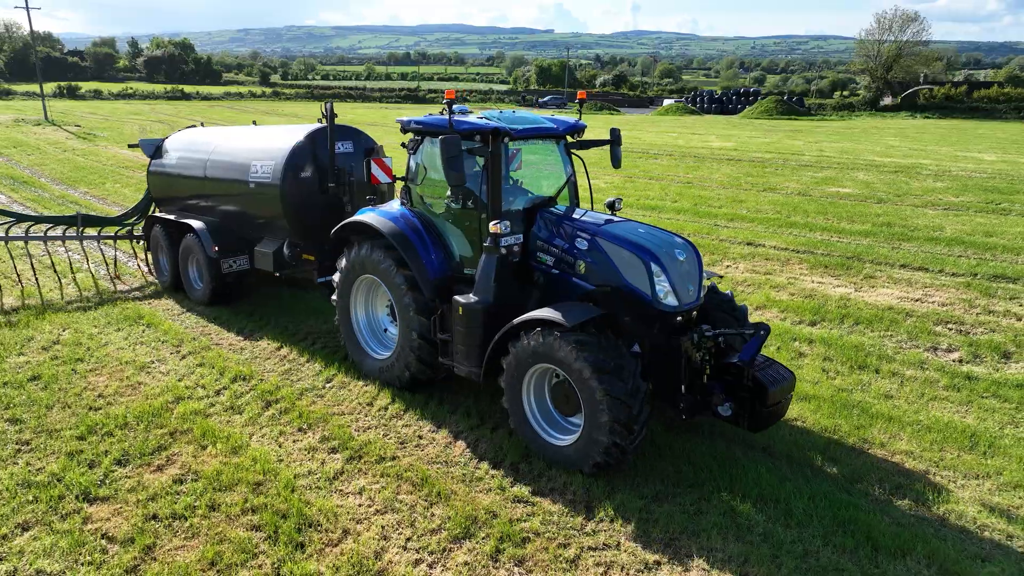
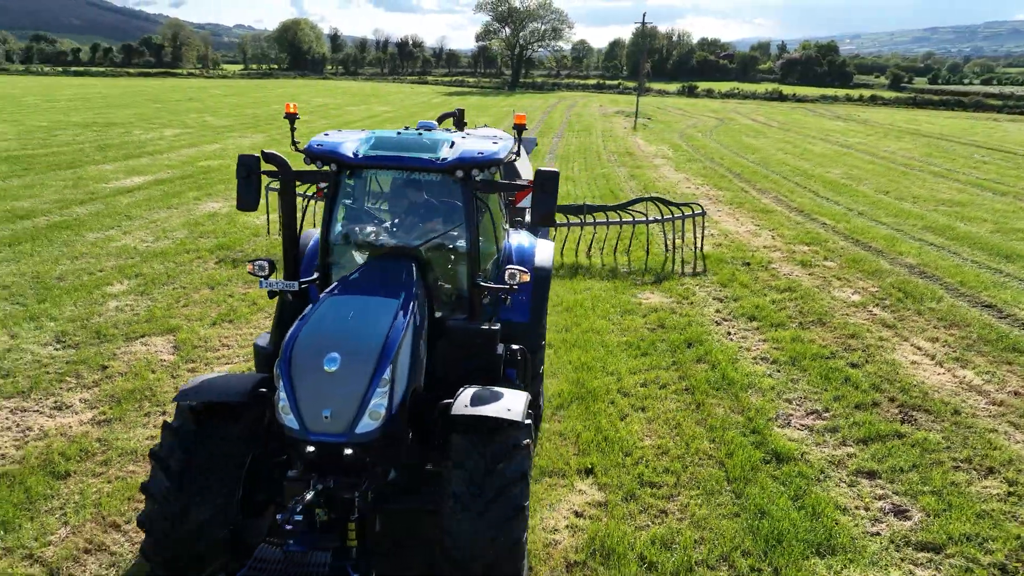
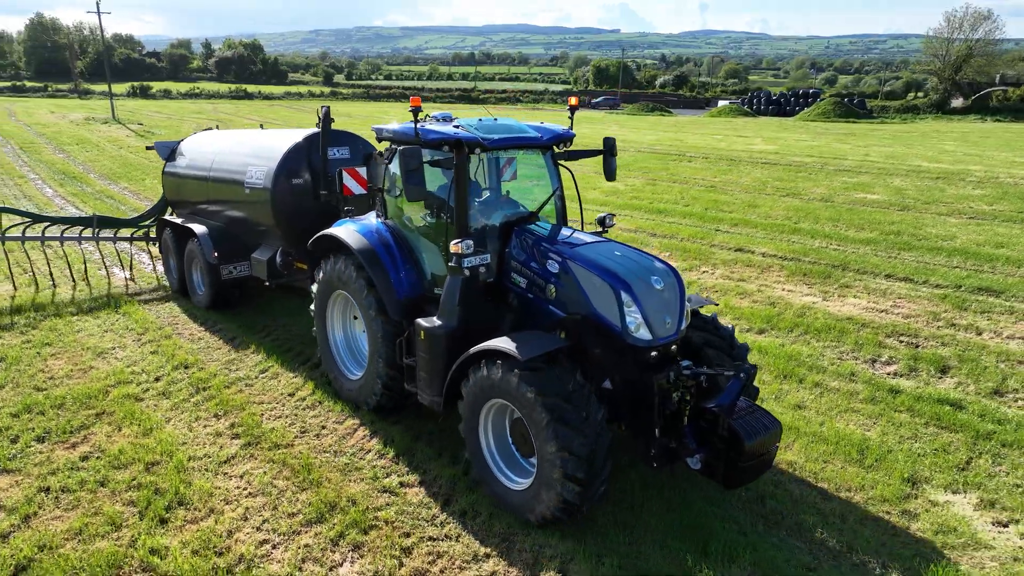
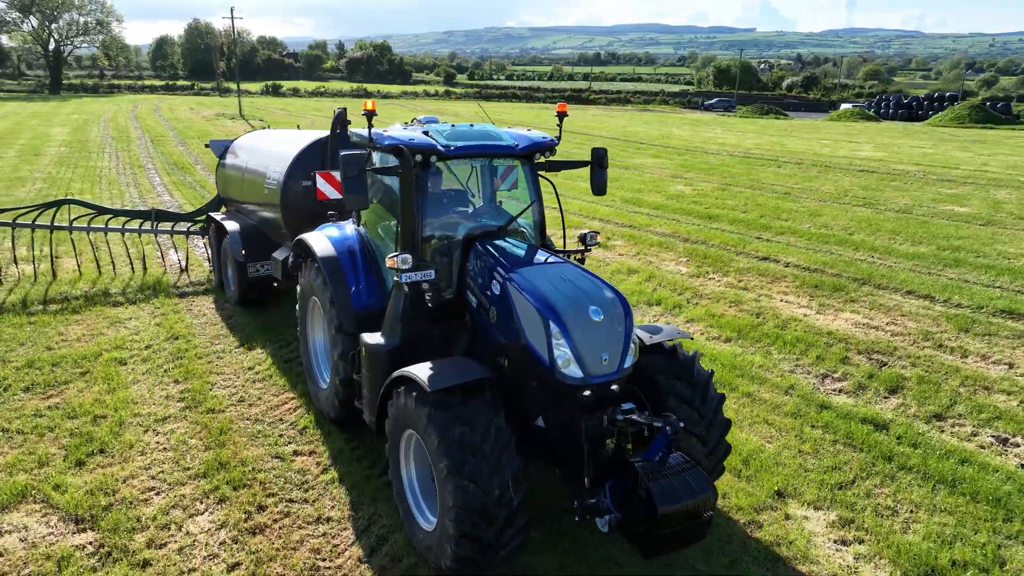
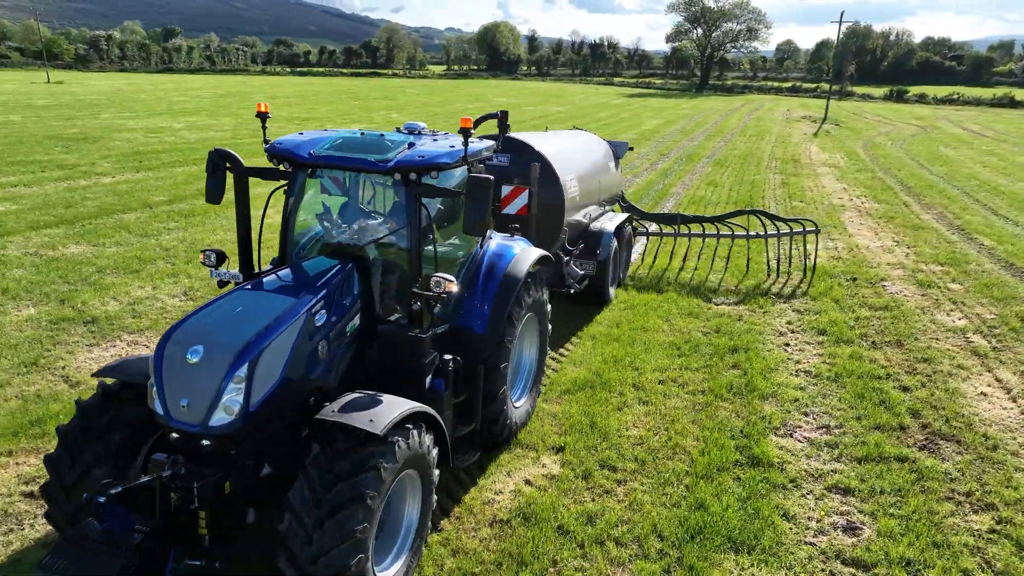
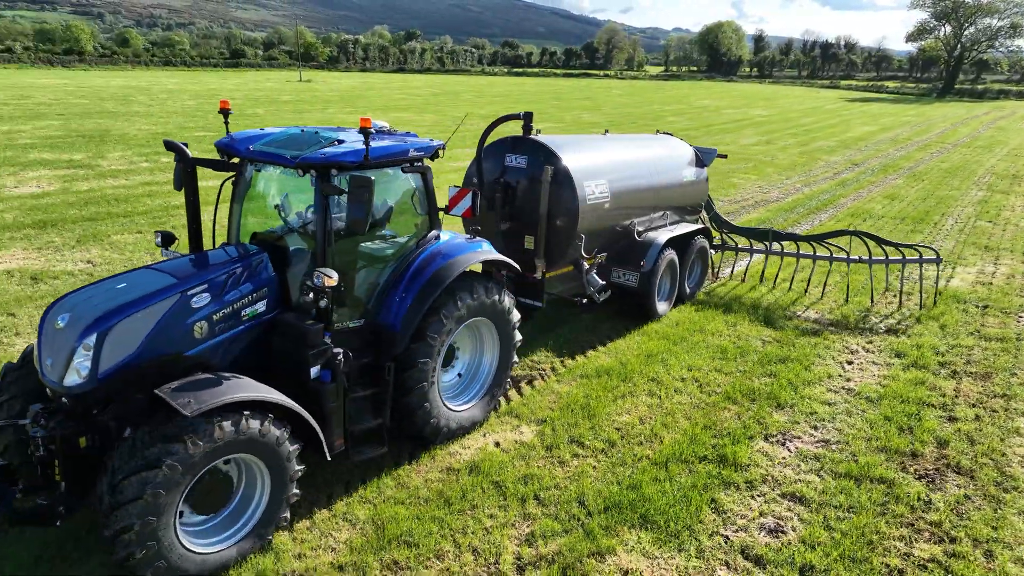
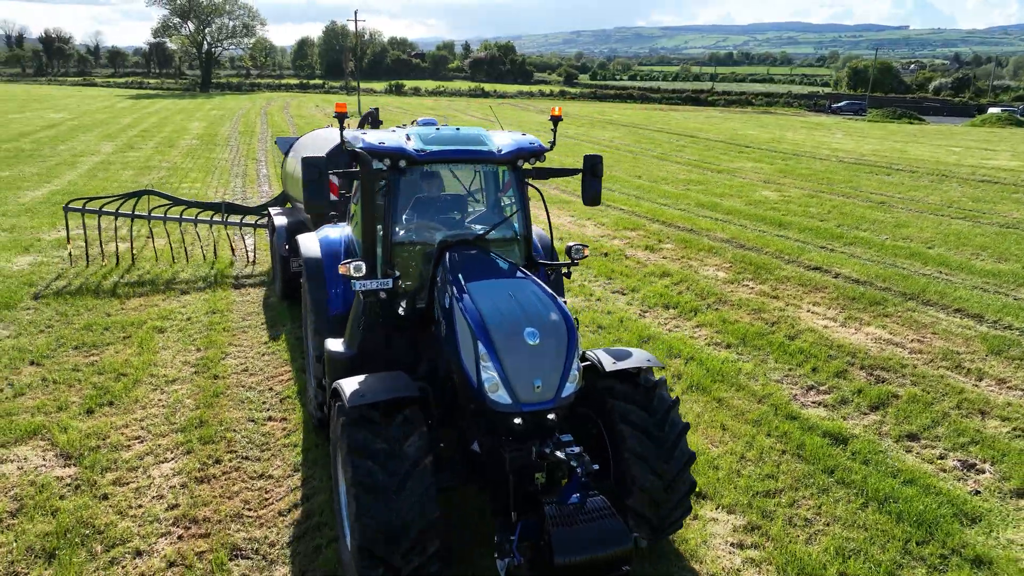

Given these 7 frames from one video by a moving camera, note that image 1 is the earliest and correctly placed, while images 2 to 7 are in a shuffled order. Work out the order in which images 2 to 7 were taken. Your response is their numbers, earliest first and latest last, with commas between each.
3, 4, 7, 2, 5, 6
